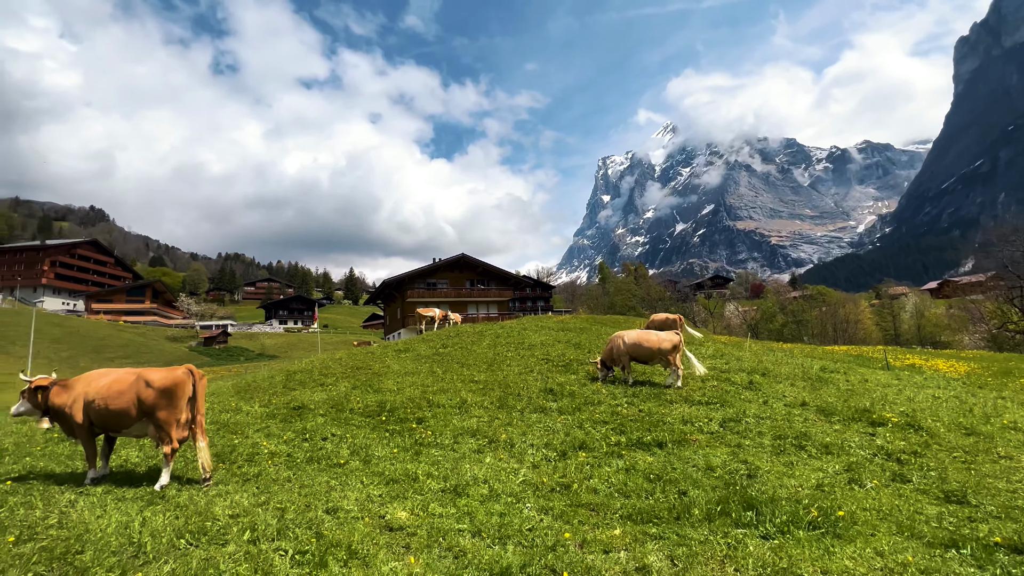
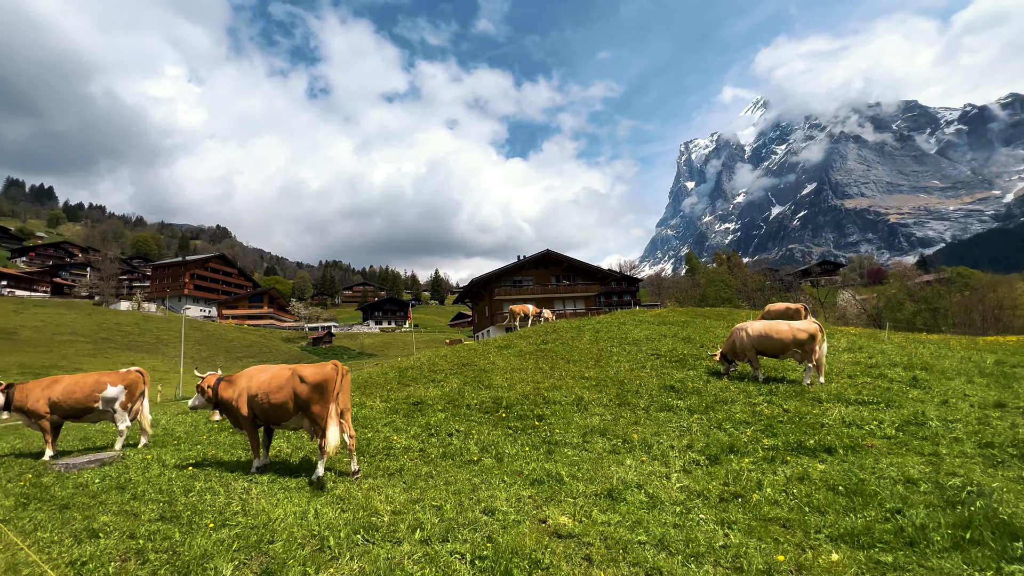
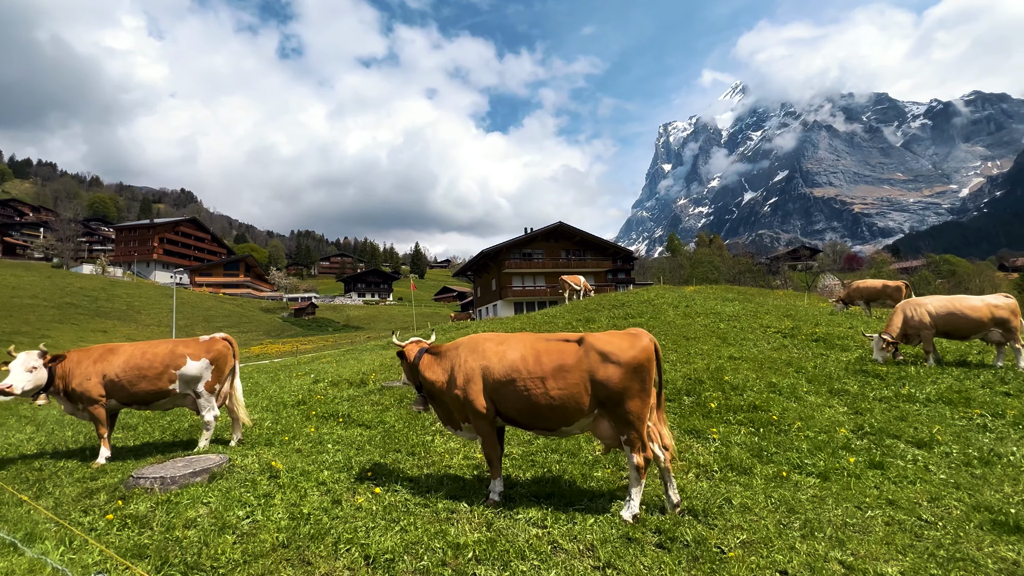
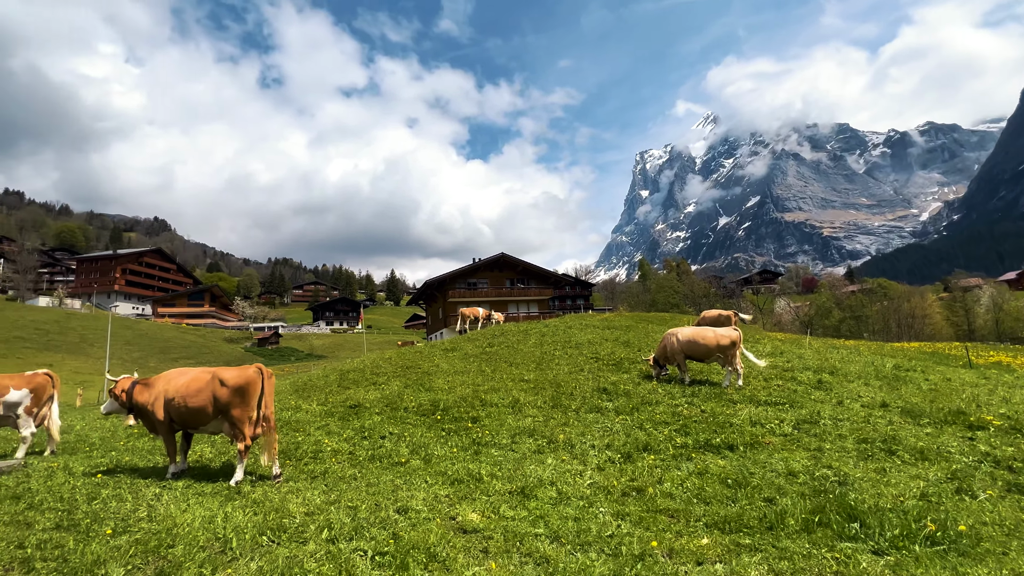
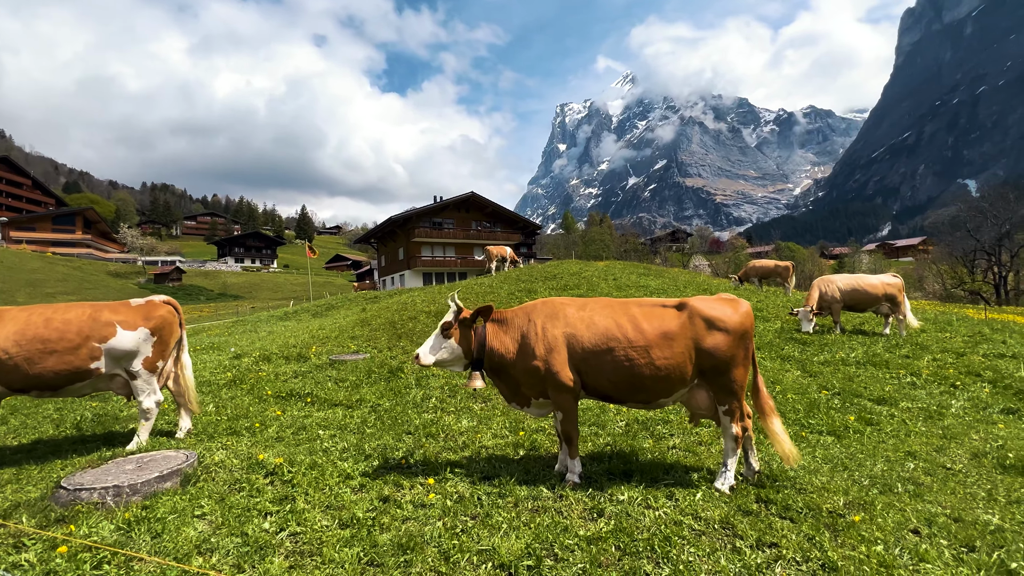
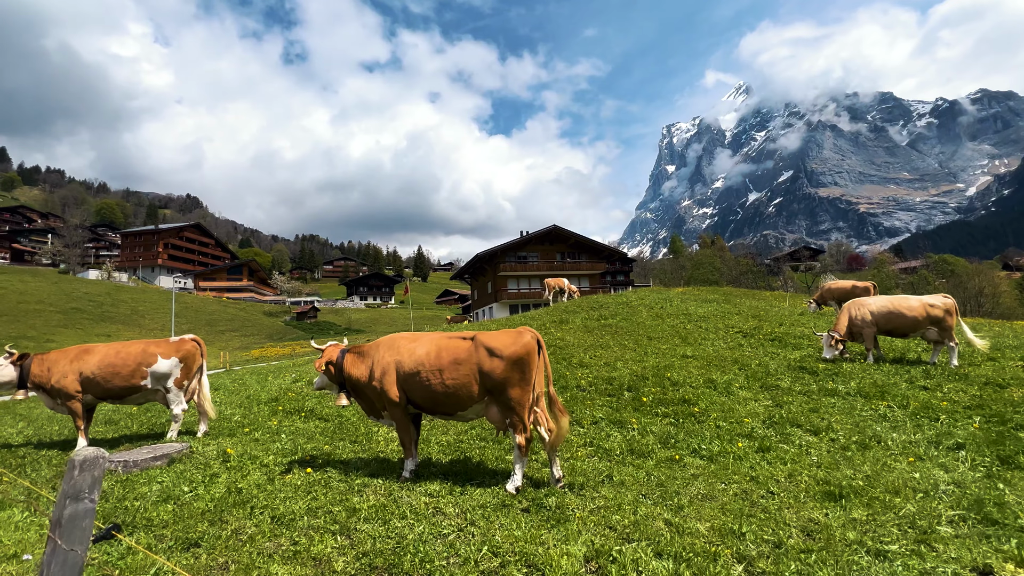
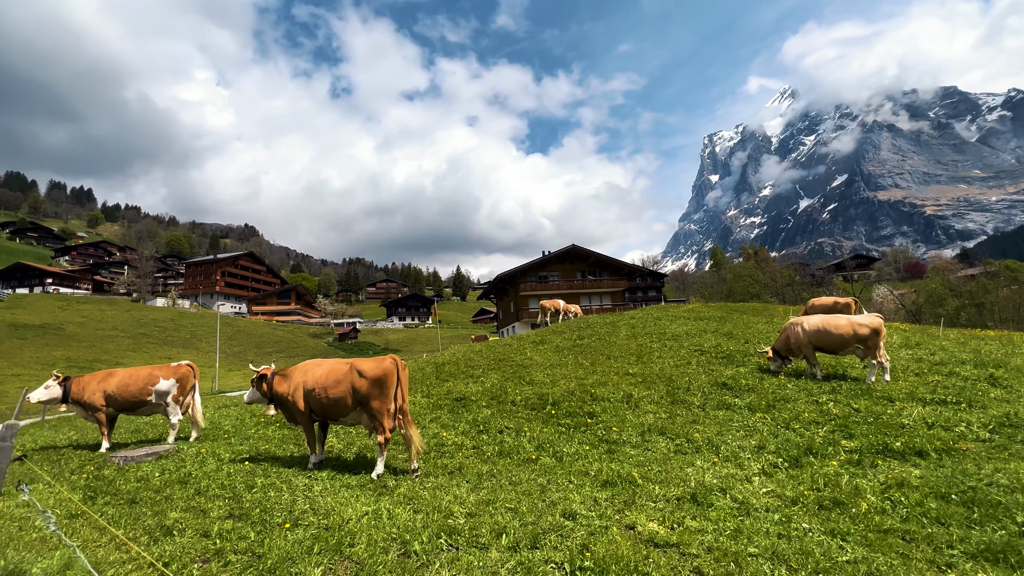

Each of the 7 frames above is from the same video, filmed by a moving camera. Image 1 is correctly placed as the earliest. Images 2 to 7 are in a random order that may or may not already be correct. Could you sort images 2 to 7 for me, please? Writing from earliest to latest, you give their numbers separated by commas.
4, 2, 7, 6, 3, 5
